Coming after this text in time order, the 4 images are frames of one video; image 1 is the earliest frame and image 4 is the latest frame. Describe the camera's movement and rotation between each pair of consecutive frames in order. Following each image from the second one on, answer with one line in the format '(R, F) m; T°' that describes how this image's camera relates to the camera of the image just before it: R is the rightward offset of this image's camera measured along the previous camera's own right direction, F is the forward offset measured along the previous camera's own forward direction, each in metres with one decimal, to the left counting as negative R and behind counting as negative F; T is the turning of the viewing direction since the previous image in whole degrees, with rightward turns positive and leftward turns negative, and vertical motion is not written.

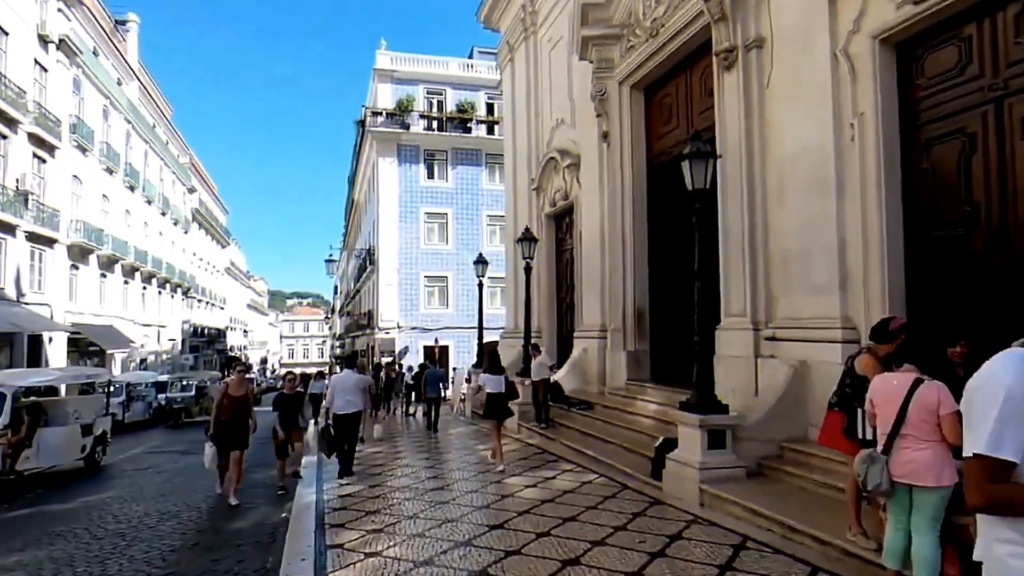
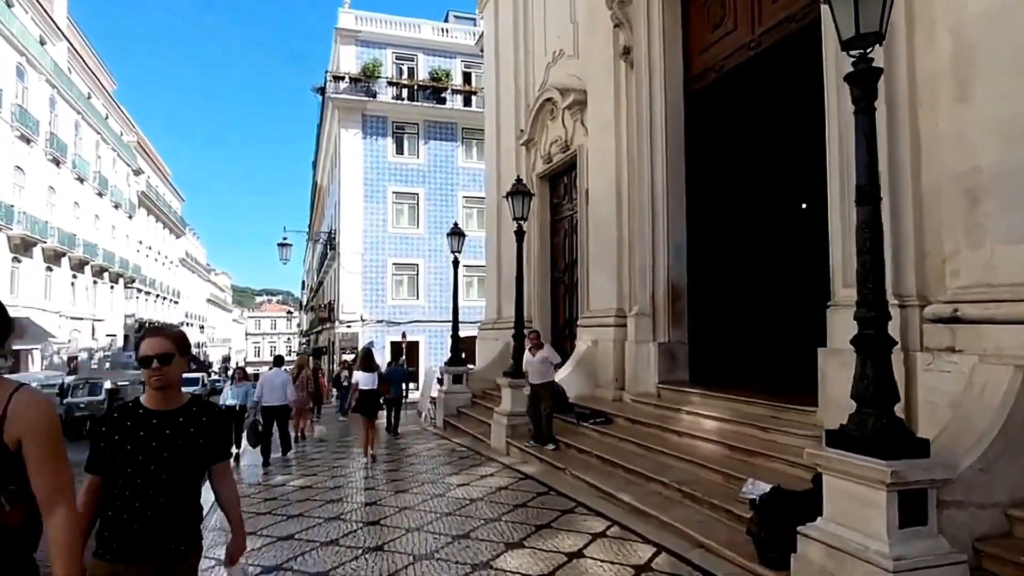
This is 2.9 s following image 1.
(-0.2, +3.6) m; +3°
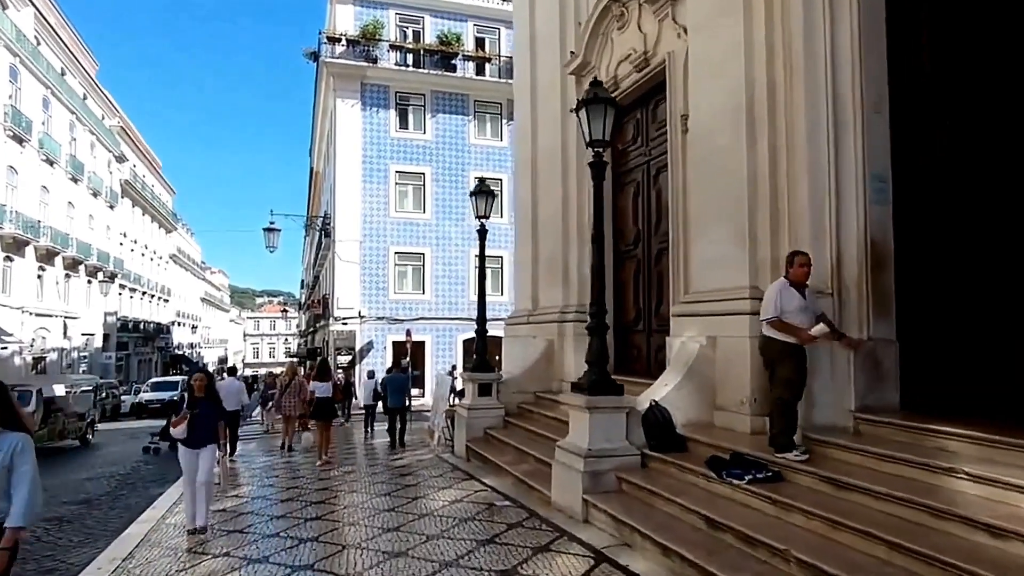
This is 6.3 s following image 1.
(-0.8, +3.8) m; 0°
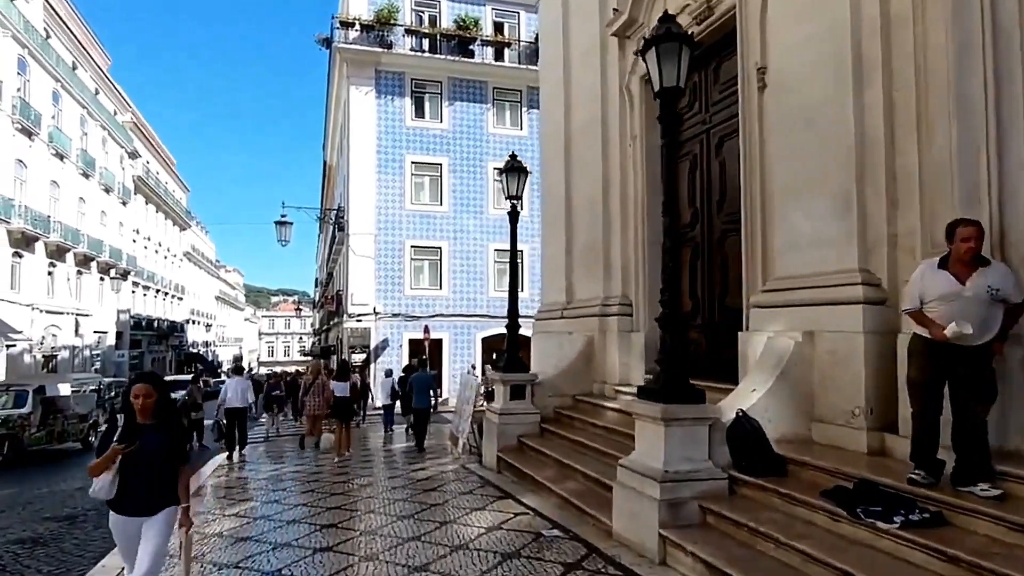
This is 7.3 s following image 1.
(-0.4, +1.2) m; -1°
